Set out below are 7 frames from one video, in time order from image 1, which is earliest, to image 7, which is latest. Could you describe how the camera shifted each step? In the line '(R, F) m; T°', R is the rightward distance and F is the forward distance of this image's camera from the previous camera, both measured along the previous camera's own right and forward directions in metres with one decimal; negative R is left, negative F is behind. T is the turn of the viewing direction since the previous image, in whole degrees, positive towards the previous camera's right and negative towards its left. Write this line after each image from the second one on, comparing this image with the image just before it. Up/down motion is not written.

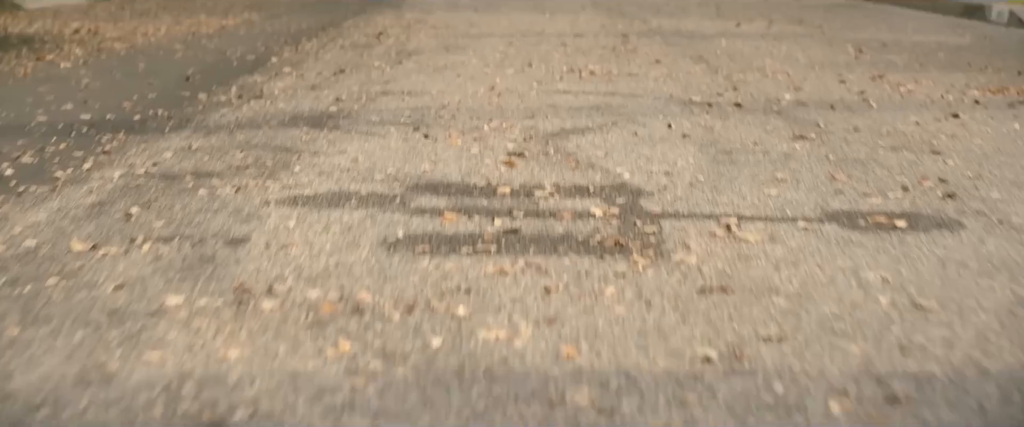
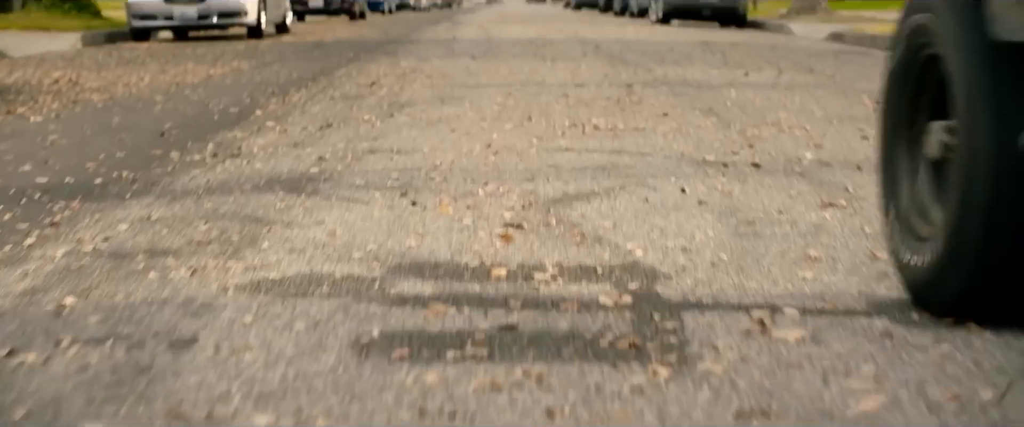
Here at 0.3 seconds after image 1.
(0.0, +0.5) m; 0°
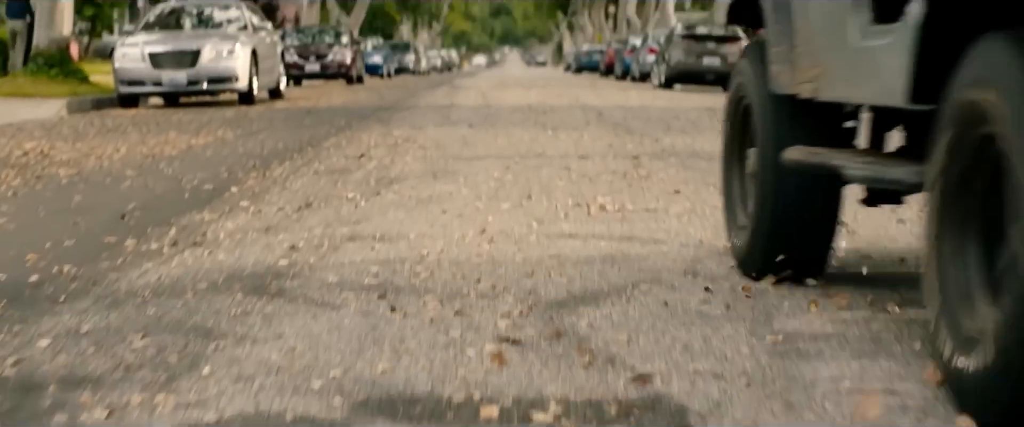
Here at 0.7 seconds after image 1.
(0.0, +0.6) m; 0°
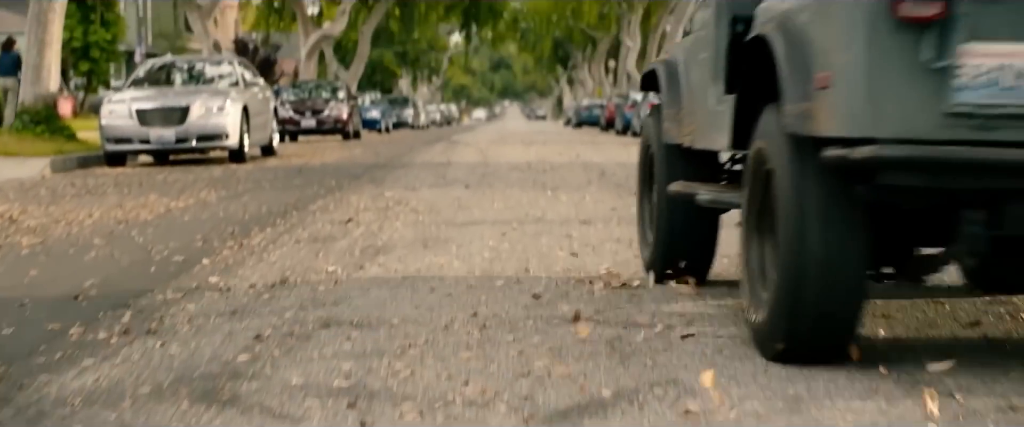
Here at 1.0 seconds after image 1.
(0.0, +0.6) m; 0°
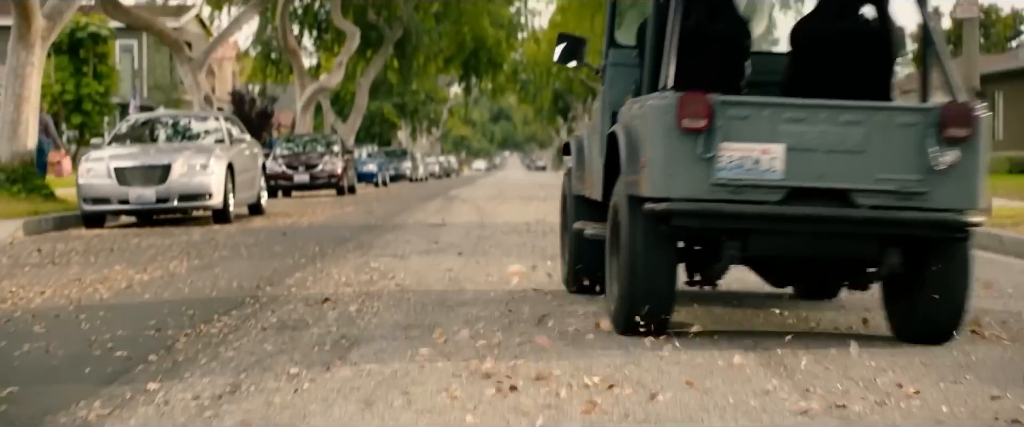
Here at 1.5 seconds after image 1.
(0.0, +0.8) m; 0°
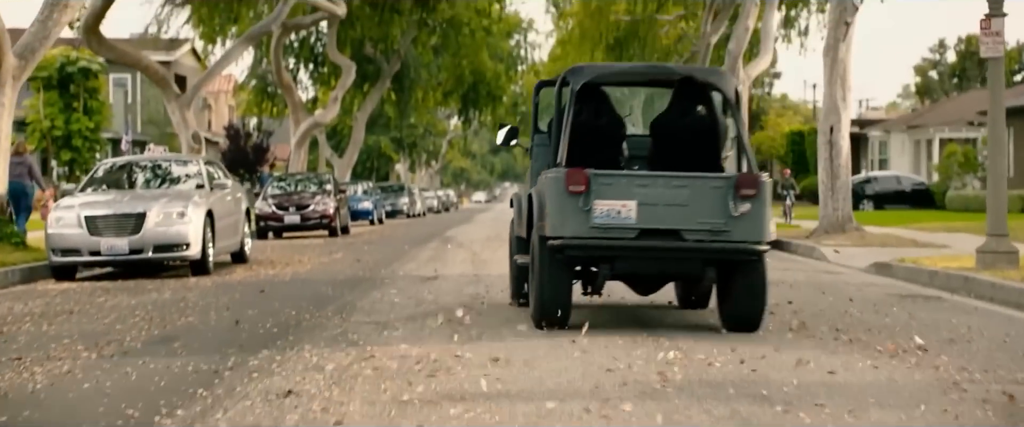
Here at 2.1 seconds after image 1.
(0.0, +1.0) m; 0°
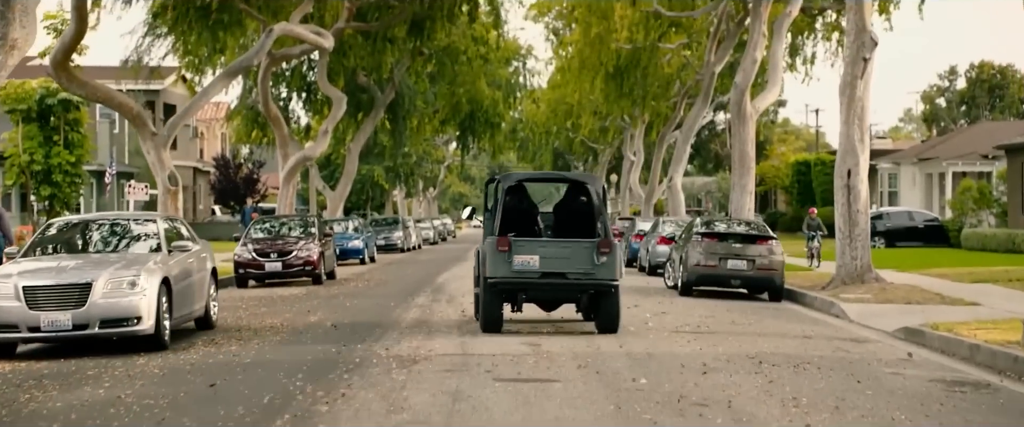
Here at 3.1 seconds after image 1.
(+0.1, +1.7) m; 0°
